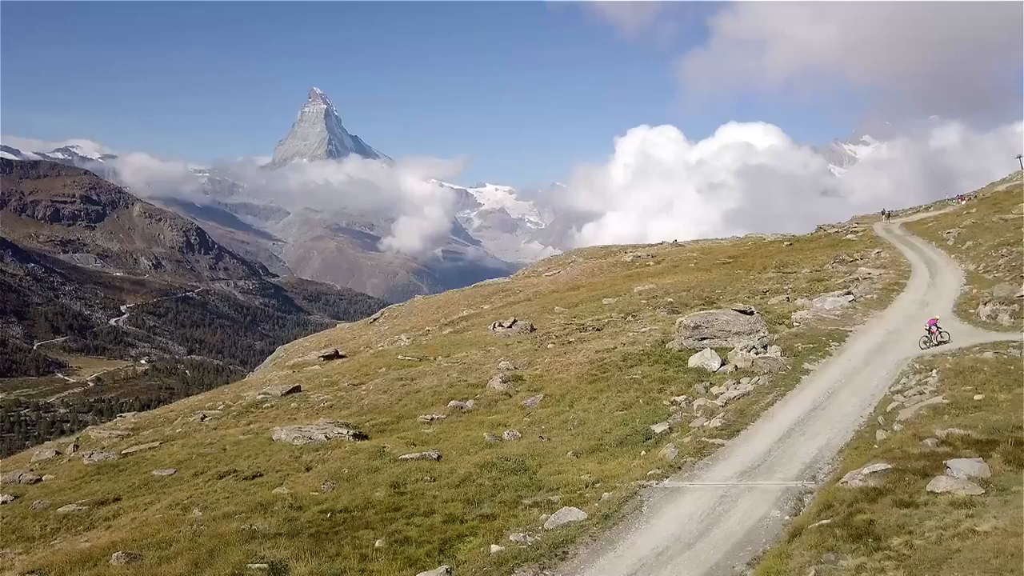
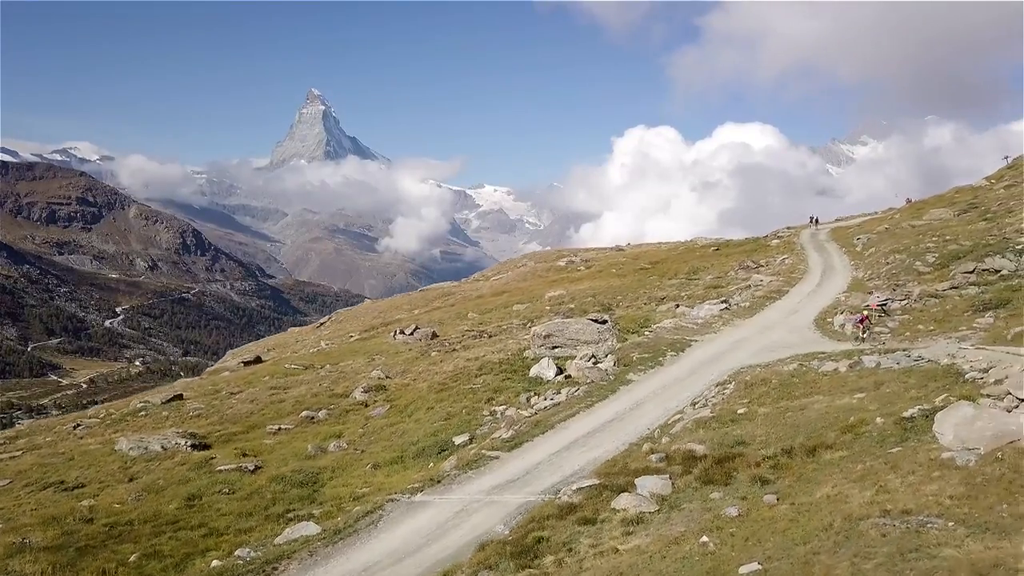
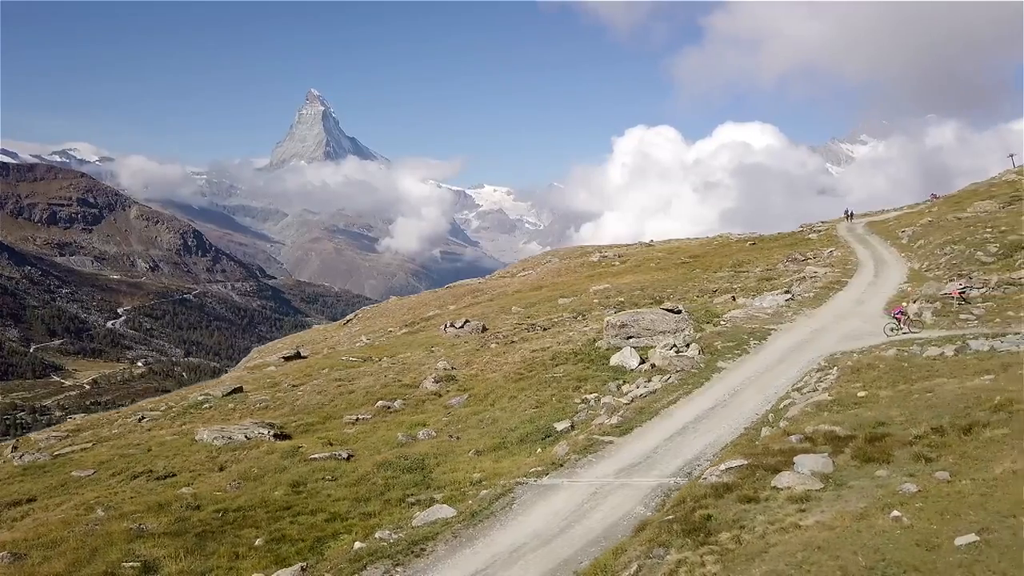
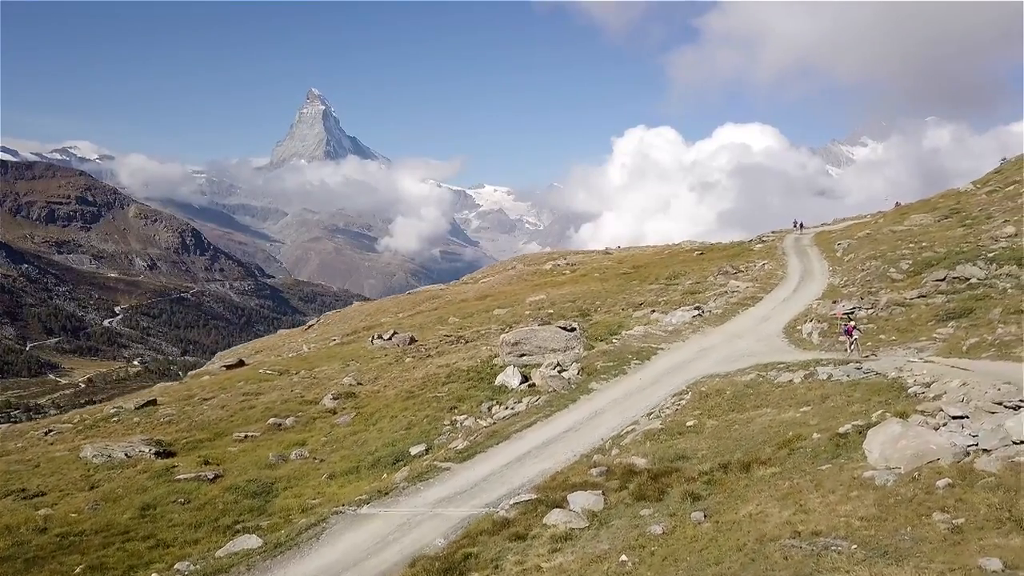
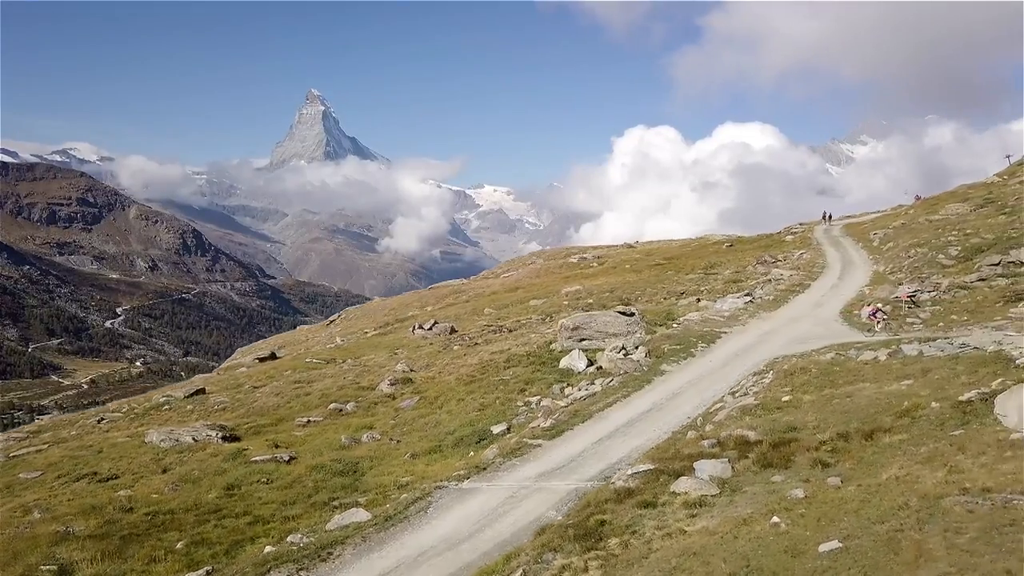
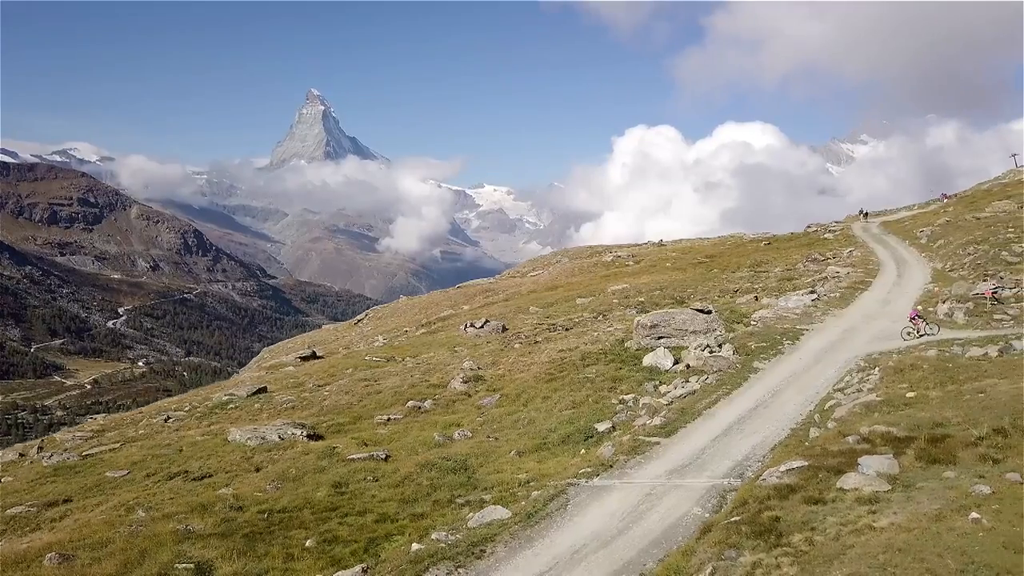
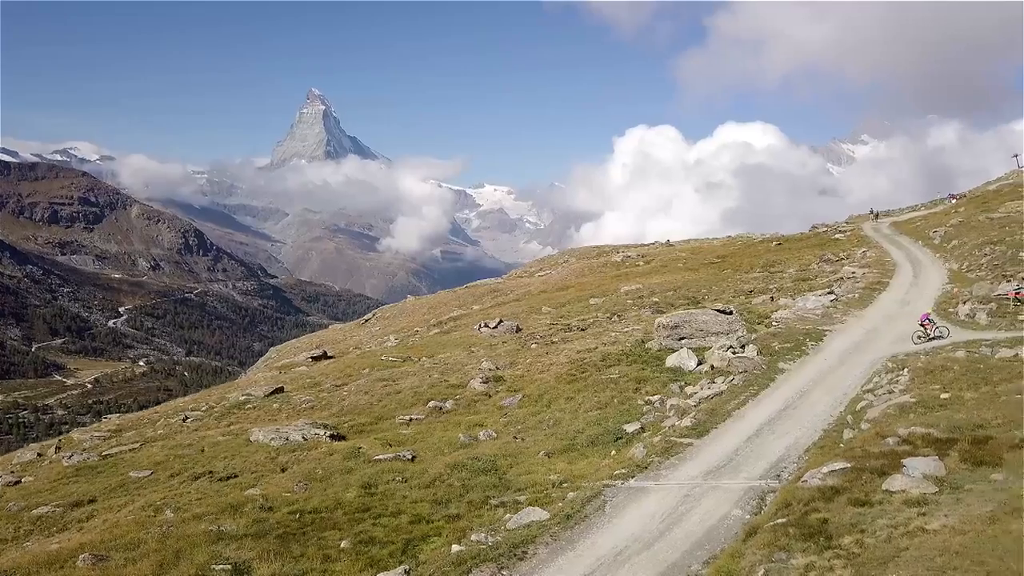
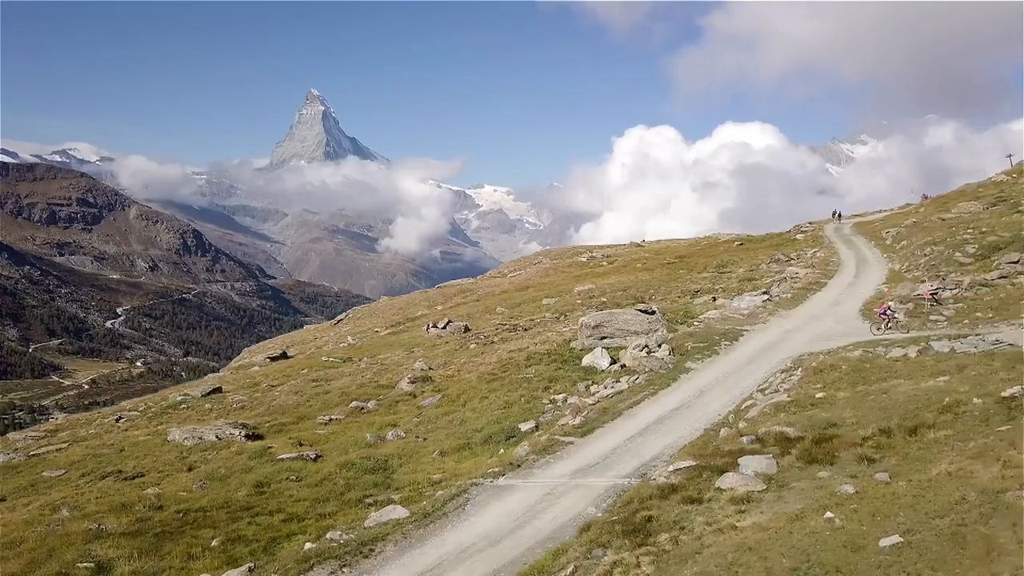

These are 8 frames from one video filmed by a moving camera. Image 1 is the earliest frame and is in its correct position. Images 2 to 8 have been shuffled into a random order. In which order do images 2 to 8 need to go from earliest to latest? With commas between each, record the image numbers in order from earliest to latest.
7, 6, 3, 8, 5, 2, 4
